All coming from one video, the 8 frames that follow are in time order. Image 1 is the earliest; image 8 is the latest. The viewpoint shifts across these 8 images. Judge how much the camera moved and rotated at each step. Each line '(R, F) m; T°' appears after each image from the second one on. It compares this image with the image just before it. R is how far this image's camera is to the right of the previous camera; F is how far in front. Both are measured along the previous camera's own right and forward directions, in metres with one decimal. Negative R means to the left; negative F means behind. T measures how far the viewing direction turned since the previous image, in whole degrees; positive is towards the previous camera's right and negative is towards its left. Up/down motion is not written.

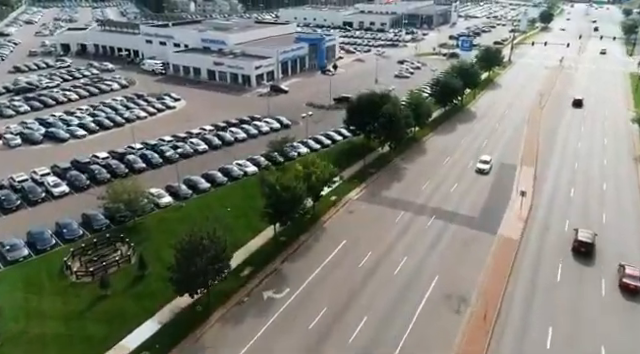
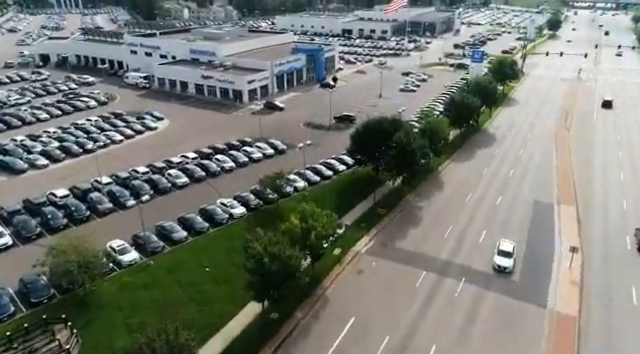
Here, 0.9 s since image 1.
(-0.2, +7.0) m; 0°
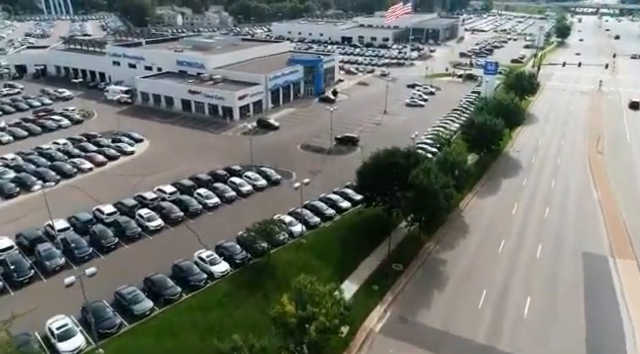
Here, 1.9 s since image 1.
(-0.2, +6.8) m; 0°
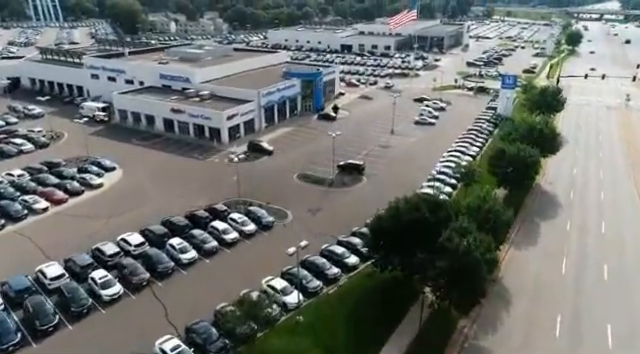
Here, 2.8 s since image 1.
(-0.2, +7.3) m; 0°
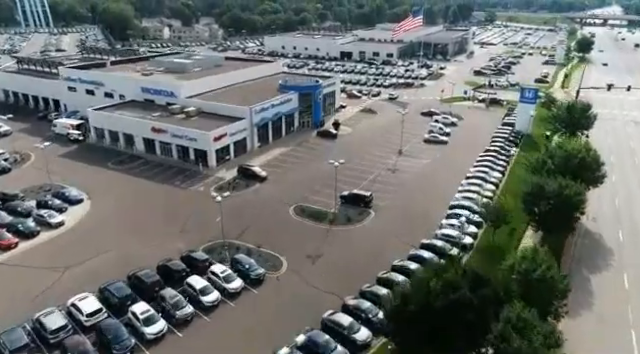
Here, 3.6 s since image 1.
(-0.2, +6.4) m; 0°
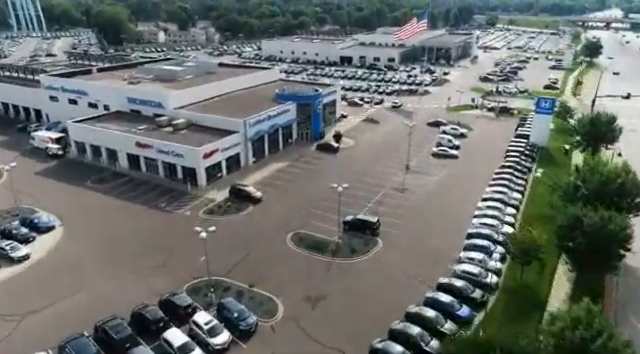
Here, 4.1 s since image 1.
(-0.1, +4.4) m; 0°
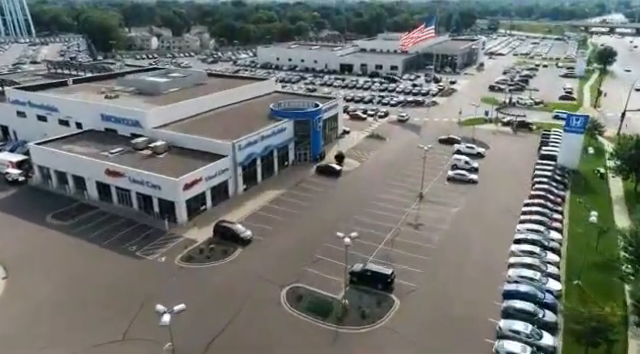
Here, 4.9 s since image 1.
(-0.2, +6.5) m; 0°
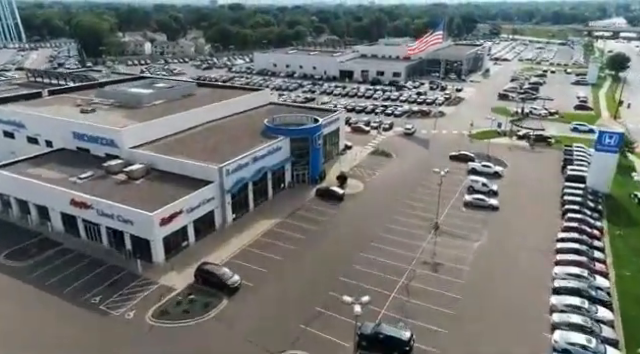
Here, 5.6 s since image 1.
(-0.1, +5.5) m; 0°
